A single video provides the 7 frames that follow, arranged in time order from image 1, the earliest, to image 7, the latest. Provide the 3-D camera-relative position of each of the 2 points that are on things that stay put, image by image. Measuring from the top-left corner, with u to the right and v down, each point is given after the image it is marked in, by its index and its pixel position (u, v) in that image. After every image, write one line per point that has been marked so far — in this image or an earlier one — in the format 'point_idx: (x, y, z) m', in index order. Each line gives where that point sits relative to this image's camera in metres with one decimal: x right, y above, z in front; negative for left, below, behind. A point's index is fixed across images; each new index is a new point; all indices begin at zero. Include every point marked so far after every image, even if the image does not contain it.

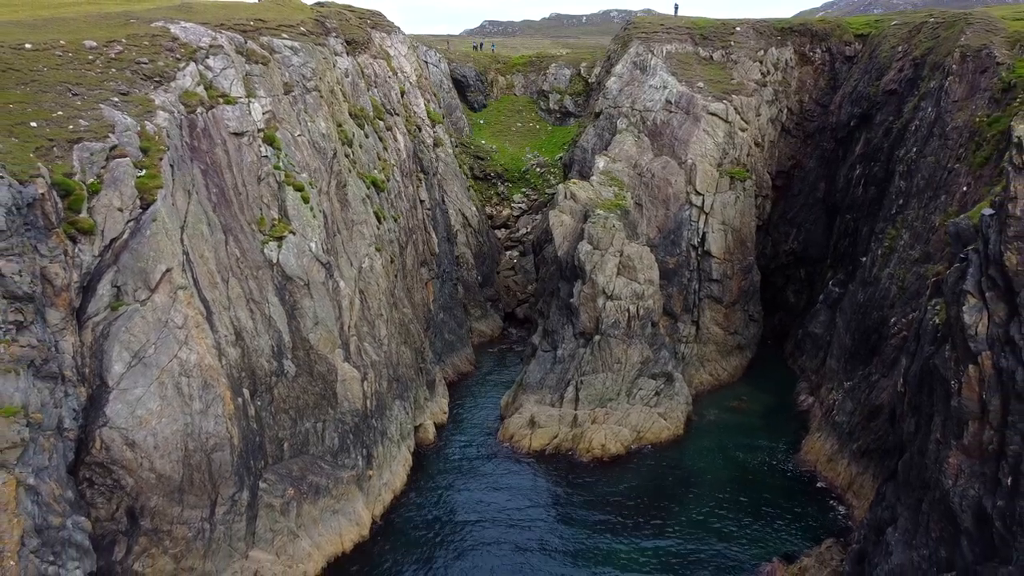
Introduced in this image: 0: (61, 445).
0: (-11.6, -4.1, +19.2) m
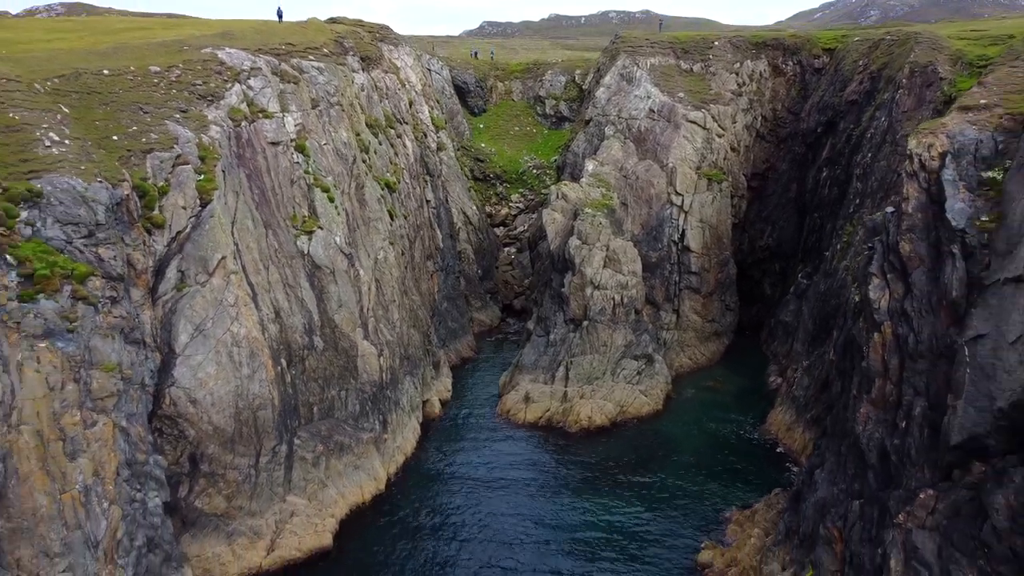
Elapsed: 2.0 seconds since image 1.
0: (-11.7, -3.5, +23.7) m
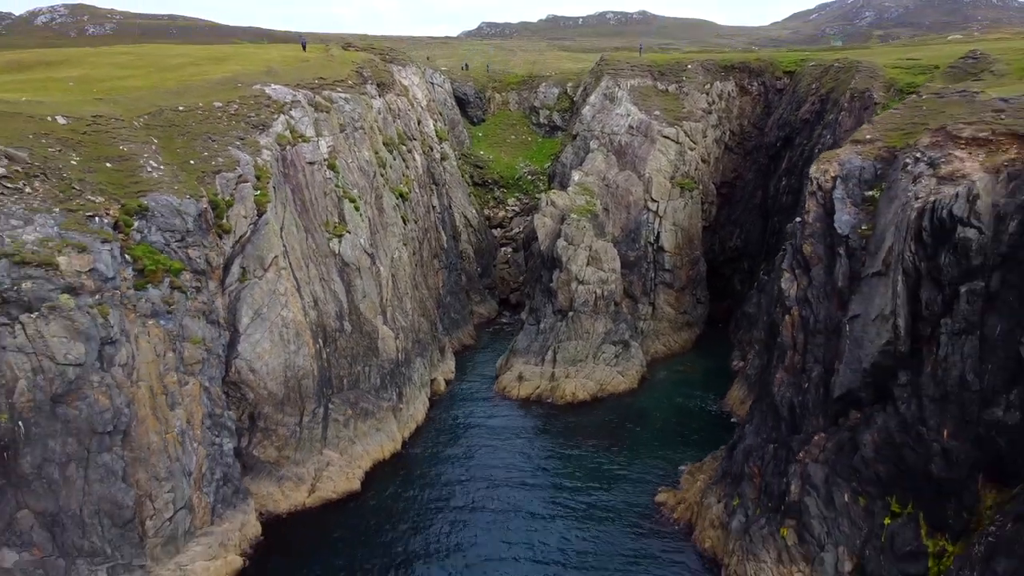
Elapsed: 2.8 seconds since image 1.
0: (-12.0, -3.2, +30.4) m
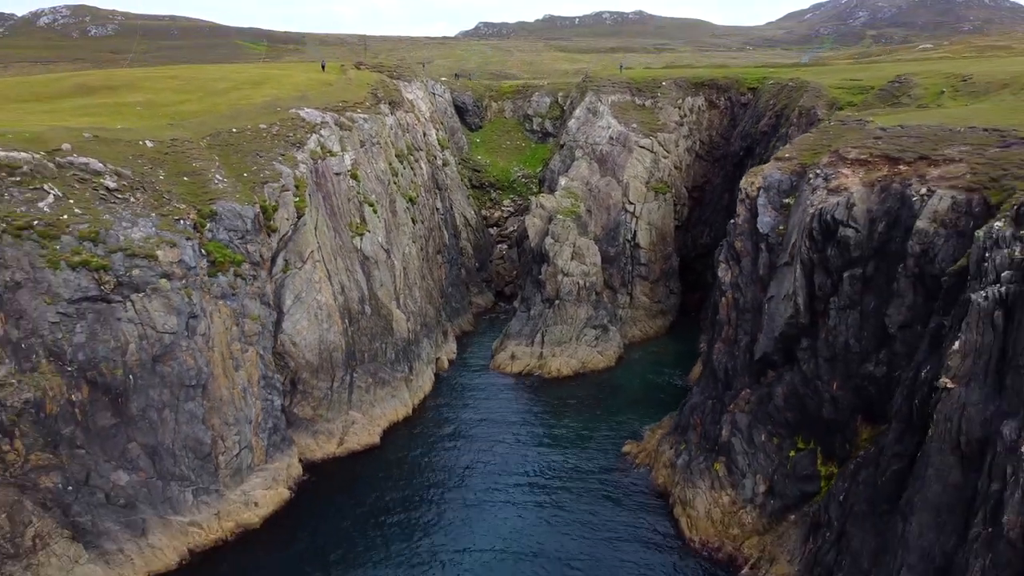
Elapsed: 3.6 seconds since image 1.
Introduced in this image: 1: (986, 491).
0: (-12.4, -2.6, +37.9) m
1: (+12.9, -5.5, +20.0) m
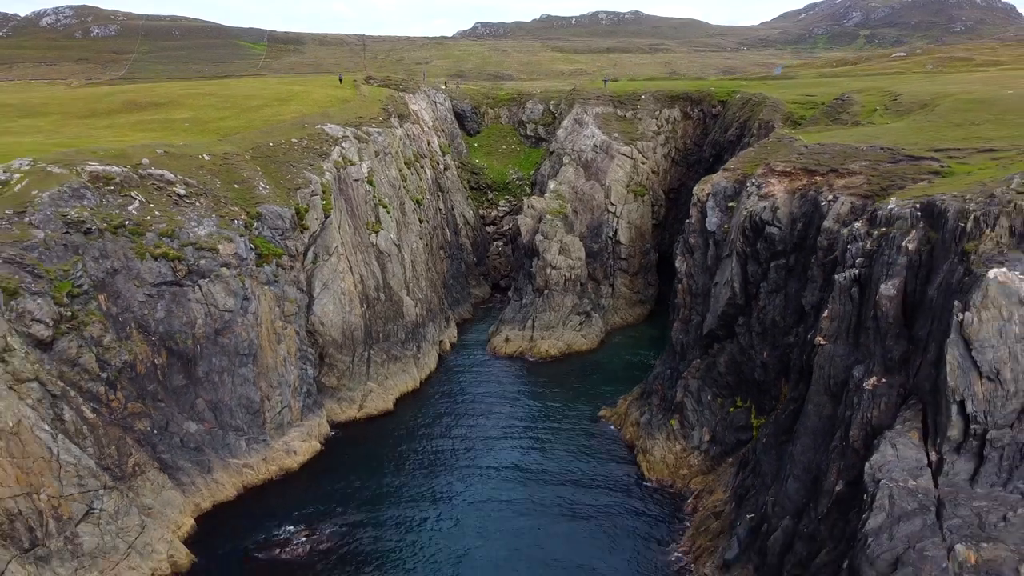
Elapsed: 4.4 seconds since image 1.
0: (-12.9, -1.9, +45.6) m
1: (+12.5, -4.8, +27.7) m
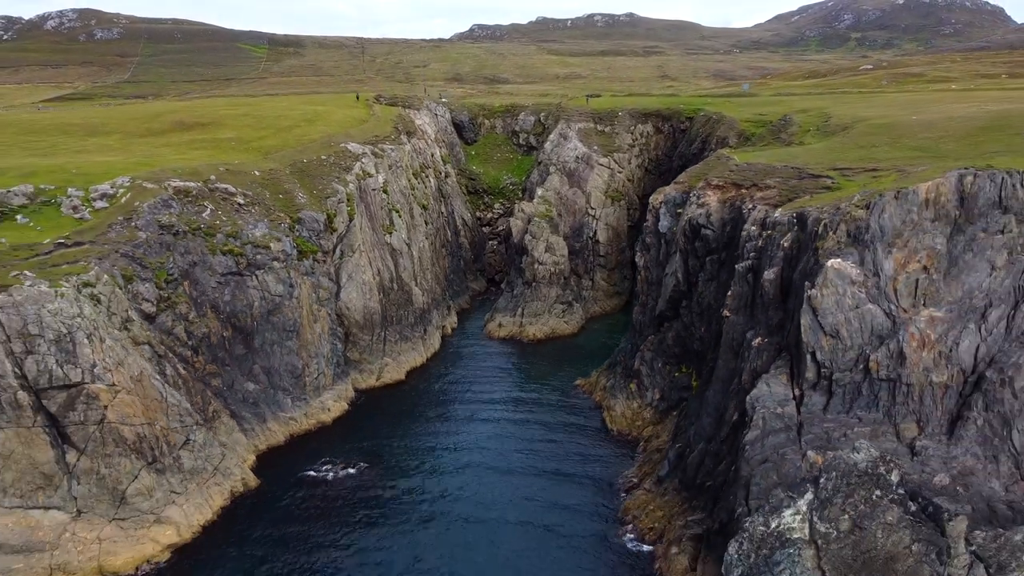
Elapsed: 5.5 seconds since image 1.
0: (-13.5, -1.2, +56.0) m
1: (+11.9, -4.1, +38.3) m
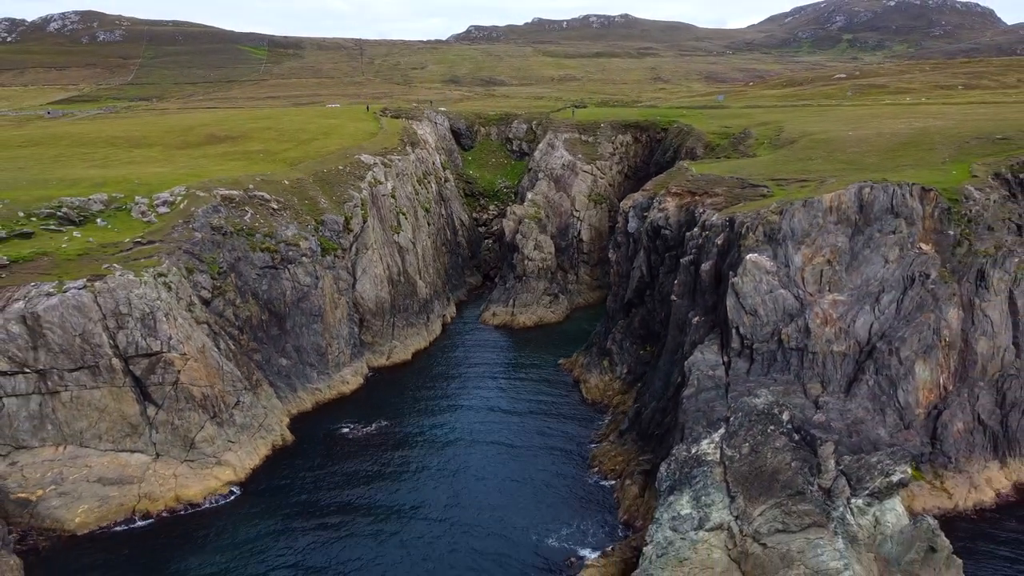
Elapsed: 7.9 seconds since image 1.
0: (-14.3, -0.5, +65.5) m
1: (+11.2, -3.4, +47.9) m
